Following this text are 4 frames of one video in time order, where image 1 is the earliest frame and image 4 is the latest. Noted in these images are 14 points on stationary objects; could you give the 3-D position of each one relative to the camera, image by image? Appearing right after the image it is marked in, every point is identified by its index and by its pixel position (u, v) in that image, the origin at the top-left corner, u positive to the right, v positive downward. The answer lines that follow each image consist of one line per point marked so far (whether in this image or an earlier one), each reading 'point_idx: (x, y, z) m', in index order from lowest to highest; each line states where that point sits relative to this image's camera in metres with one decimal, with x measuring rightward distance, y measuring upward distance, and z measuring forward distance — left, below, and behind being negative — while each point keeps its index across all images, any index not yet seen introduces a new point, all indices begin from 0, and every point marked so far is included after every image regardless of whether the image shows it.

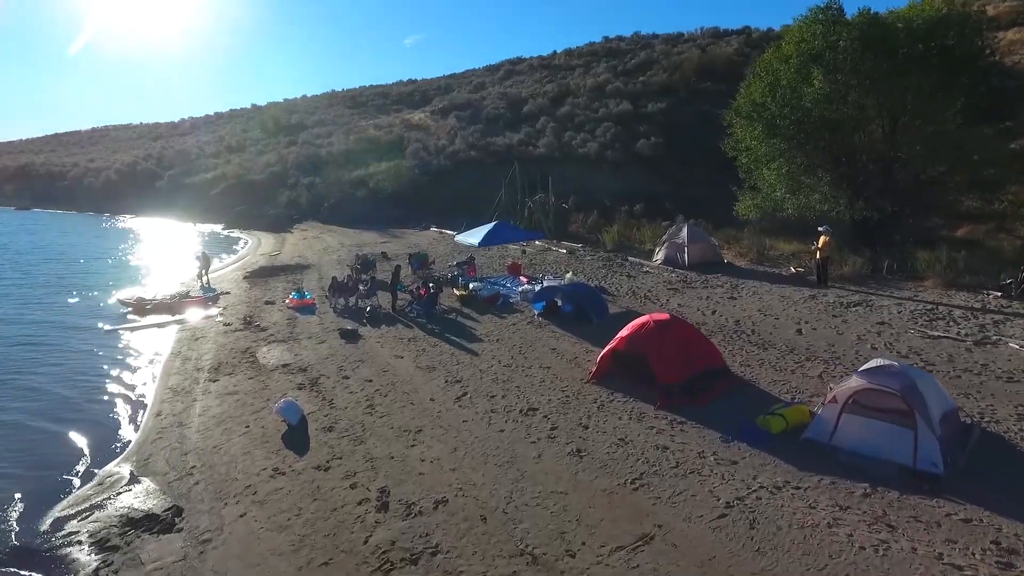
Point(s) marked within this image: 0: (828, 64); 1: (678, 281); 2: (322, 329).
0: (+8.8, +6.2, +17.8) m
1: (+4.2, +0.2, +16.1) m
2: (-4.3, -0.9, +14.4) m
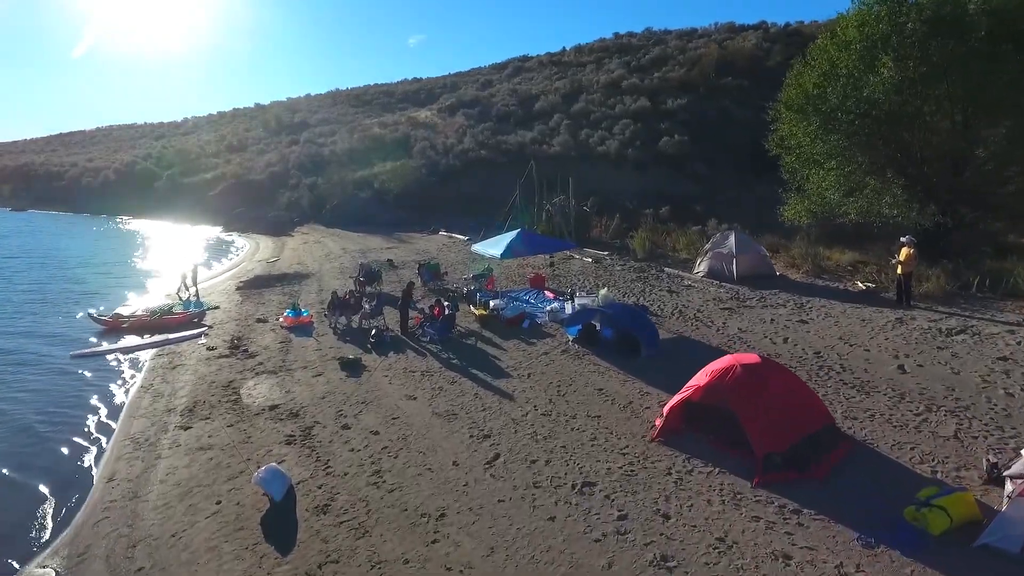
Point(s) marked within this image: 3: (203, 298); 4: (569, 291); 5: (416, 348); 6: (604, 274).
0: (+9.4, +5.8, +15.7) m
1: (+4.8, -0.2, +14.0) m
2: (-3.7, -1.3, +12.3) m
3: (-9.4, -0.4, +19.4) m
4: (+1.4, -0.1, +15.6) m
5: (-1.8, -1.1, +12.1) m
6: (+2.5, +0.4, +17.3) m
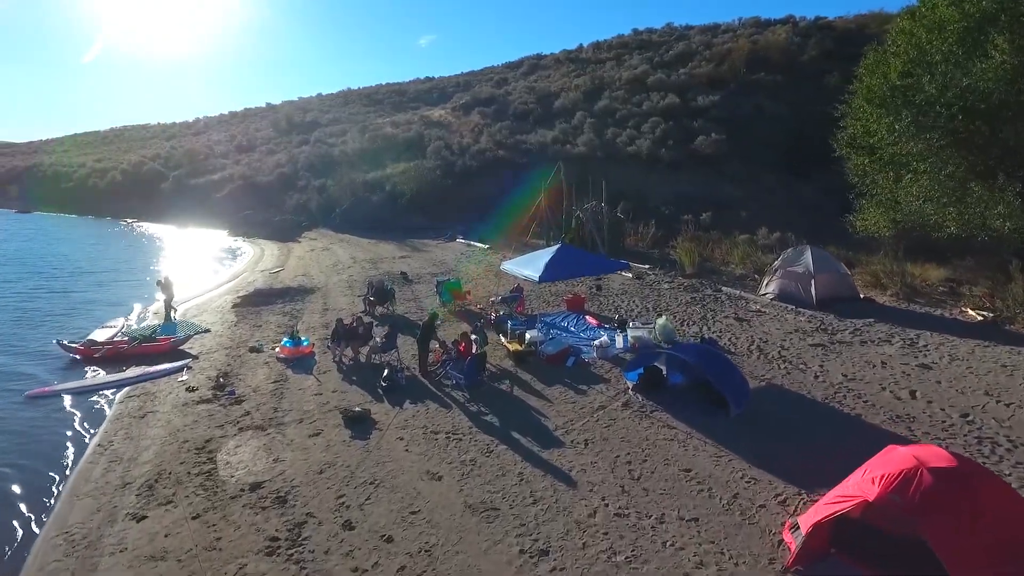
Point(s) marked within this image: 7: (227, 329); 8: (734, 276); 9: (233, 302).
0: (+10.2, +5.3, +13.1) m
1: (+5.5, -0.7, +11.6) m
2: (-3.1, -1.8, +10.0) m
3: (-8.6, -0.9, +17.2) m
4: (+2.2, -0.6, +13.2) m
5: (-1.1, -1.7, +9.8) m
6: (+3.3, -0.2, +14.9) m
7: (-7.1, -1.0, +15.8) m
8: (+5.8, +0.3, +16.7) m
9: (-8.3, -0.5, +18.8) m
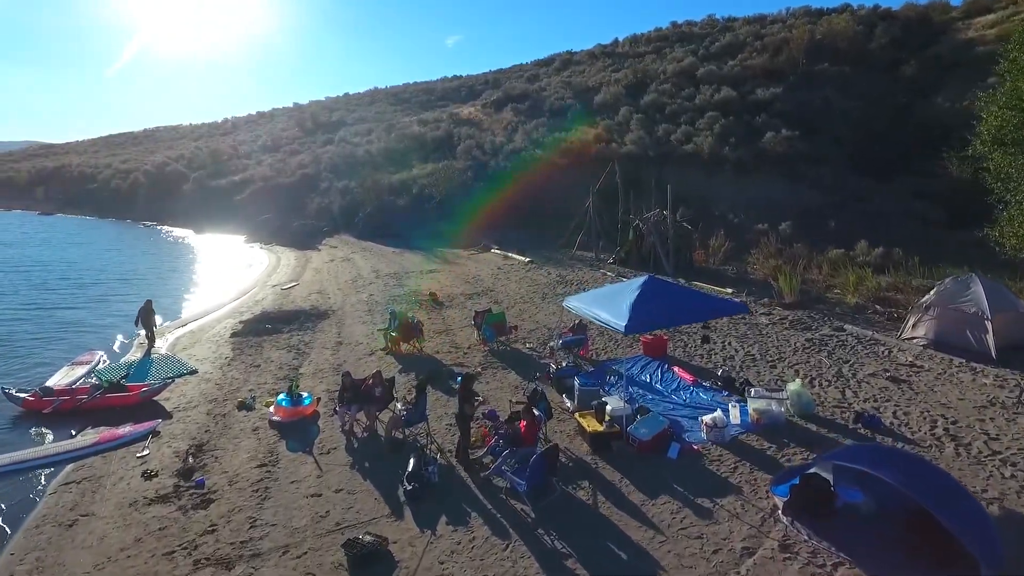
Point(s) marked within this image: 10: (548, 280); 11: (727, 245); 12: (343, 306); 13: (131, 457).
0: (+11.2, +4.6, +9.5) m
1: (+6.4, -1.4, +8.1) m
2: (-2.2, -2.5, +6.9) m
3: (-7.4, -1.5, +14.3) m
4: (+3.2, -1.3, +9.9) m
5: (-0.2, -2.3, +6.6) m
6: (+4.4, -0.8, +11.6) m
7: (-5.9, -1.6, +12.9) m
8: (+7.0, -0.4, +13.3) m
9: (-7.0, -1.1, +15.9) m
10: (+1.0, +0.3, +18.8) m
11: (+6.5, +1.3, +19.2) m
12: (-4.7, -0.5, +17.8) m
13: (-5.4, -2.4, +9.0) m
